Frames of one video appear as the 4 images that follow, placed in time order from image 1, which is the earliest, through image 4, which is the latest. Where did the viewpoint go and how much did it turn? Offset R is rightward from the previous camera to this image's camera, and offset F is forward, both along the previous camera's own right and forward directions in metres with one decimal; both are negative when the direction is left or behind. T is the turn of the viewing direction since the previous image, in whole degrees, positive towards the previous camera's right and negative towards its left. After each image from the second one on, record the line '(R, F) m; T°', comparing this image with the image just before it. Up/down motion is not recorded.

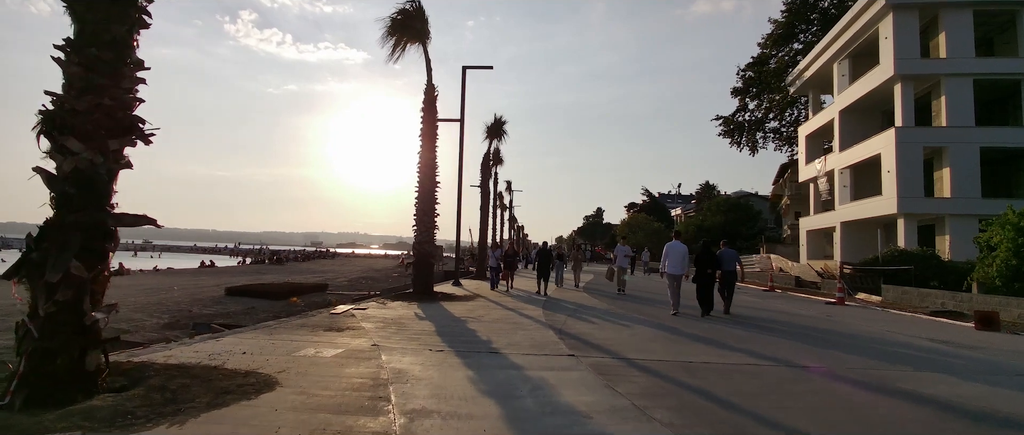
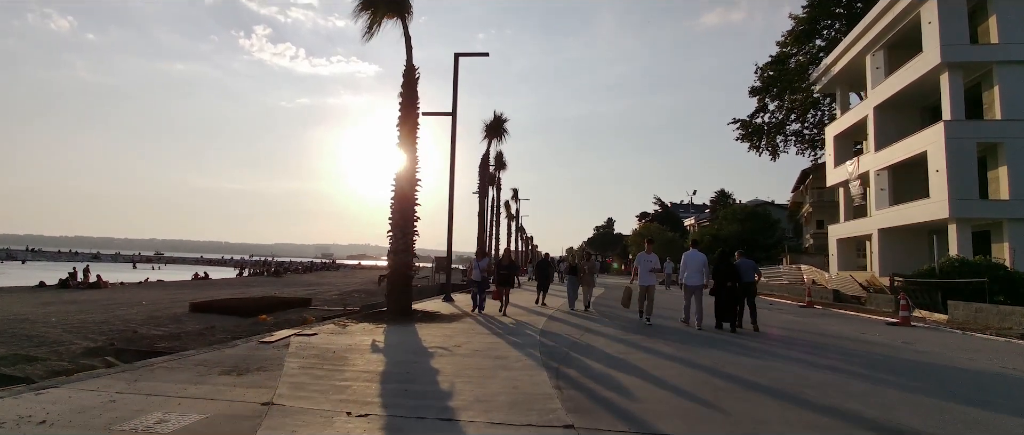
(+0.4, +2.5) m; -1°
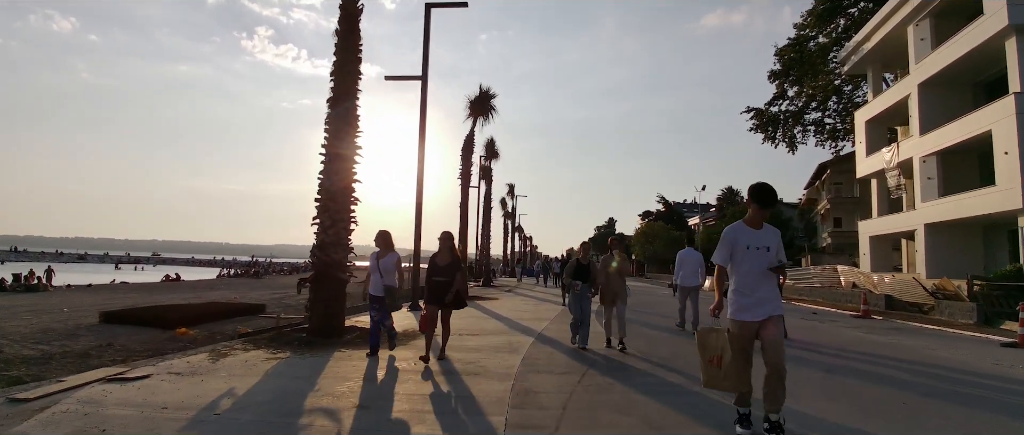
(+0.4, +3.5) m; 0°
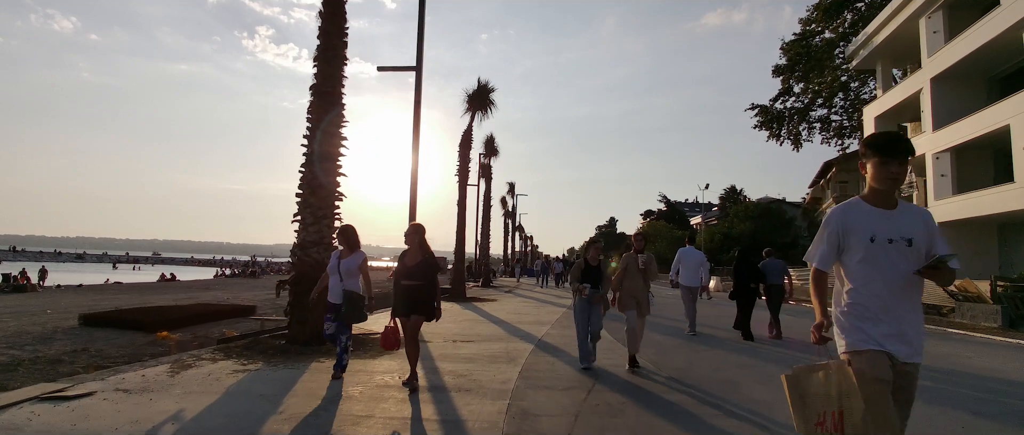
(0.0, +0.7) m; 0°
